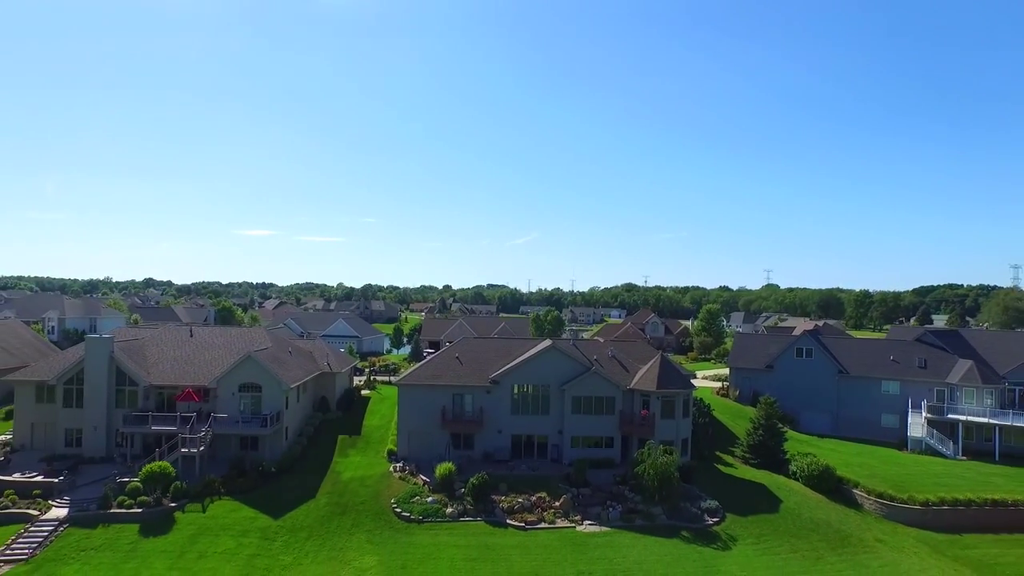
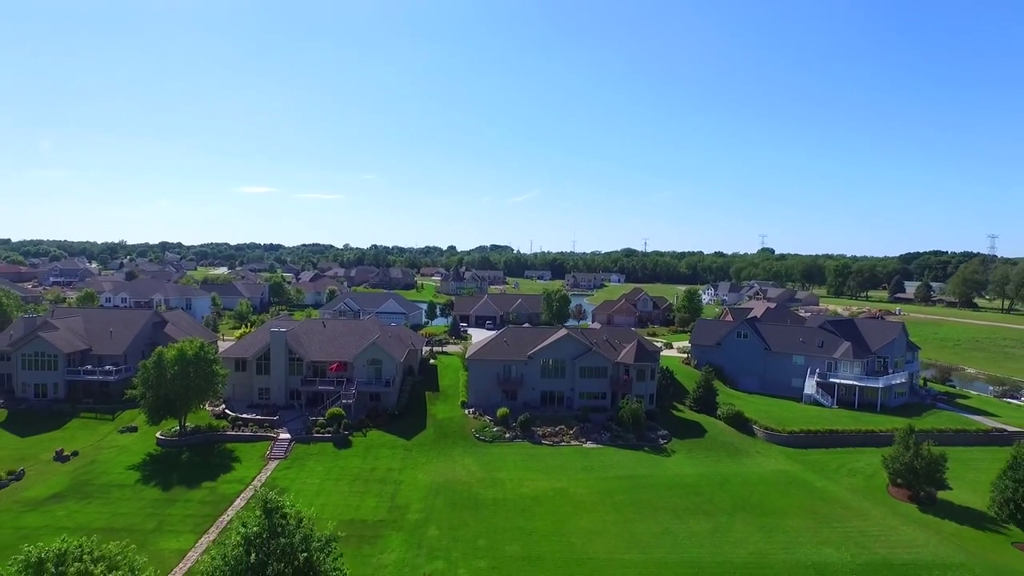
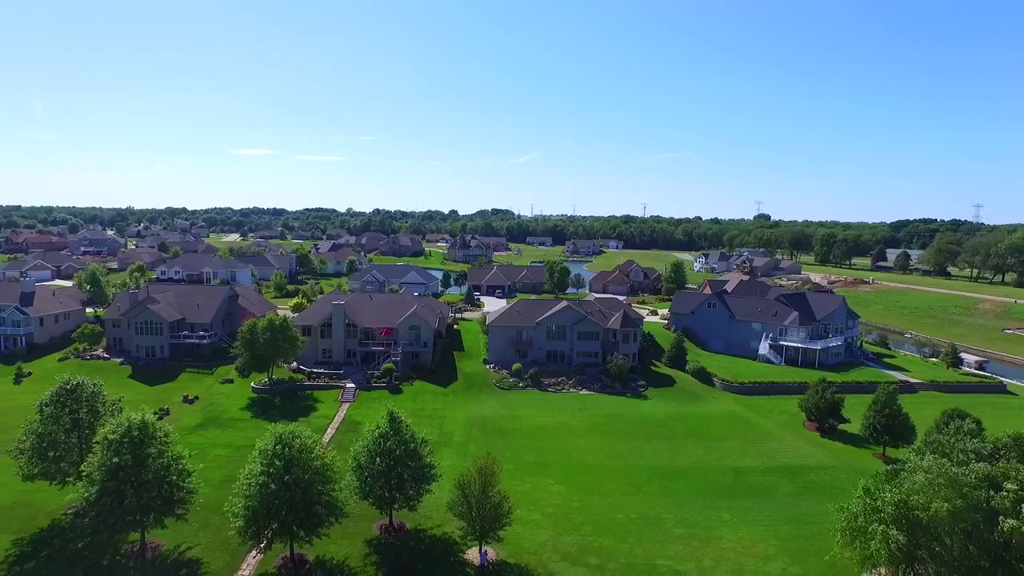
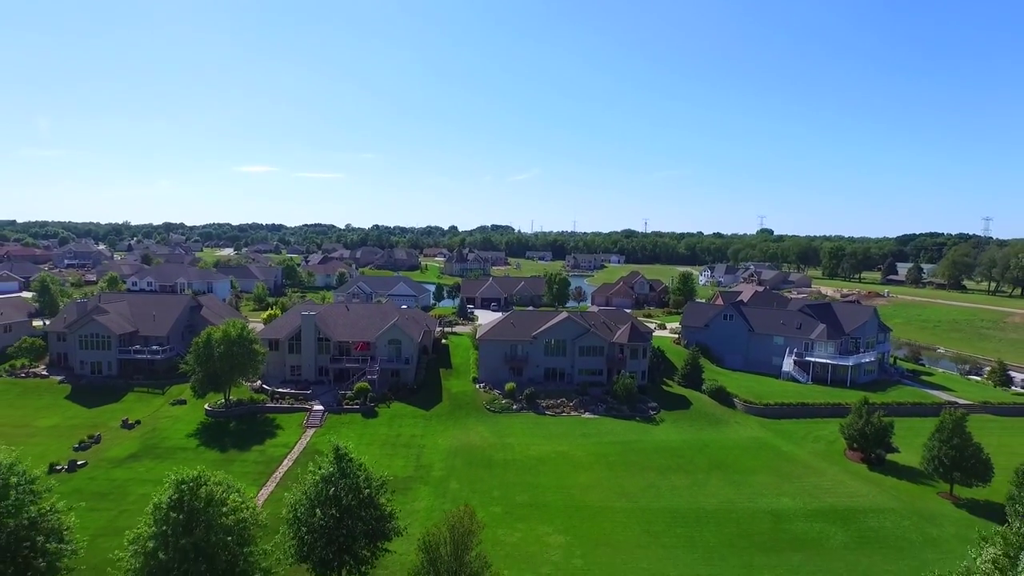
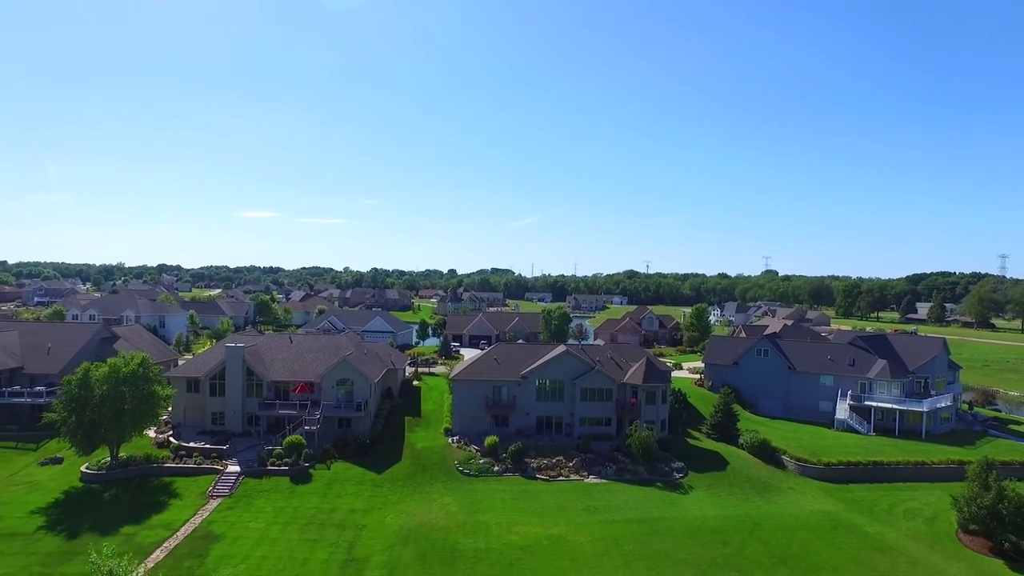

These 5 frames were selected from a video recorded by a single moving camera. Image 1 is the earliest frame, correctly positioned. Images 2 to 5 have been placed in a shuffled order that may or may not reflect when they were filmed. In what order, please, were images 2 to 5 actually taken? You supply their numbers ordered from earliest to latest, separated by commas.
5, 2, 4, 3
